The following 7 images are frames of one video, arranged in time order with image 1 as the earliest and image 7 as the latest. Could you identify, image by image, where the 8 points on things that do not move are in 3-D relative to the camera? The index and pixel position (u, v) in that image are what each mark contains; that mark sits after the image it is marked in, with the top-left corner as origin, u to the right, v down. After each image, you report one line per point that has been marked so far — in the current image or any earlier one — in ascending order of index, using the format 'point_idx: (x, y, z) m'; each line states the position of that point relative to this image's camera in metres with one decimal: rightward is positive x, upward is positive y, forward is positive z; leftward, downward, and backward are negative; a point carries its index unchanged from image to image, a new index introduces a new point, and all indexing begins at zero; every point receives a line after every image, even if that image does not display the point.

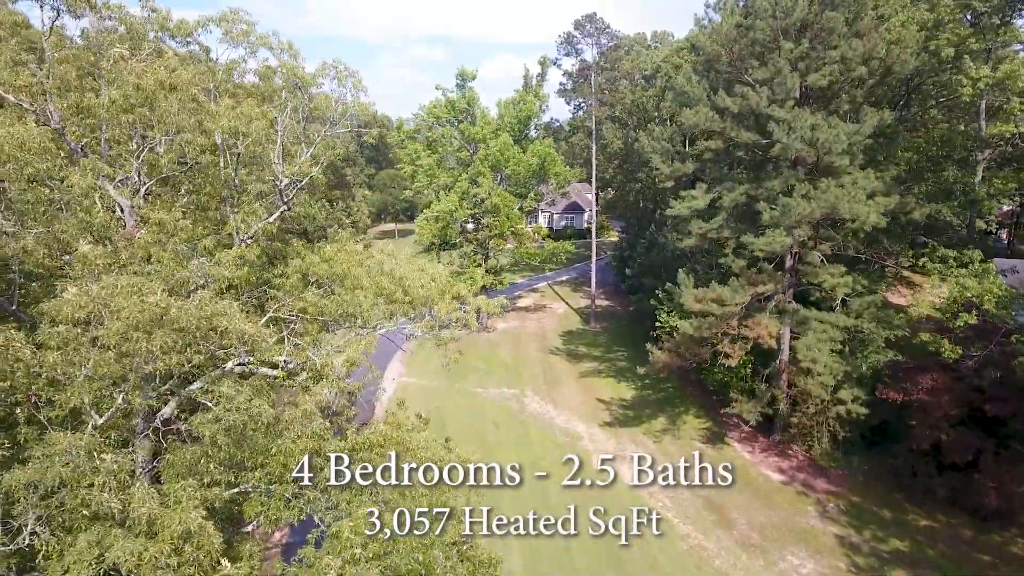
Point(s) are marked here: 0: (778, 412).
0: (+7.8, -3.6, +18.6) m
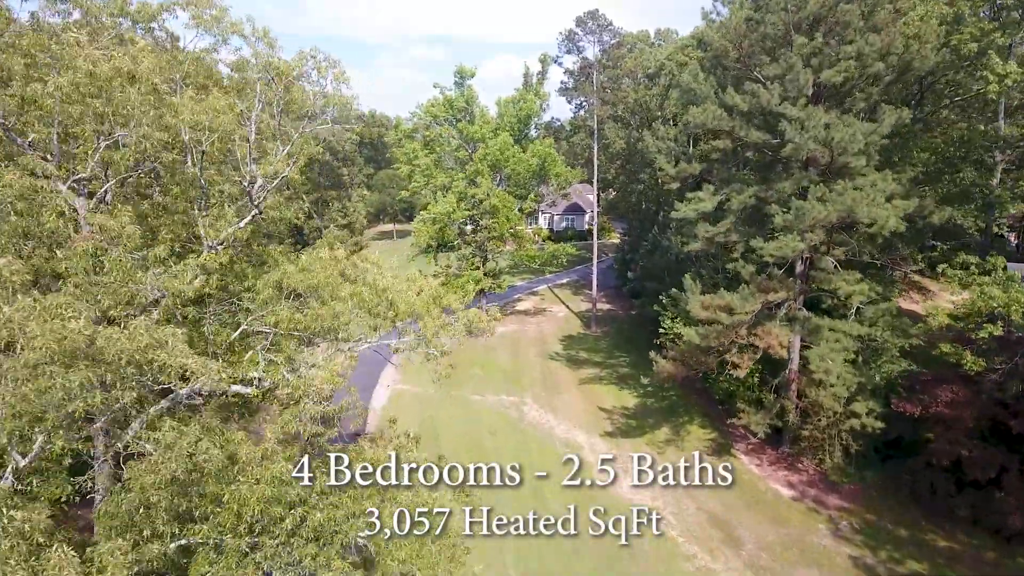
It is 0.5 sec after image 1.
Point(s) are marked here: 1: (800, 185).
0: (+7.7, -3.8, +17.8) m
1: (+7.0, +2.5, +15.5) m
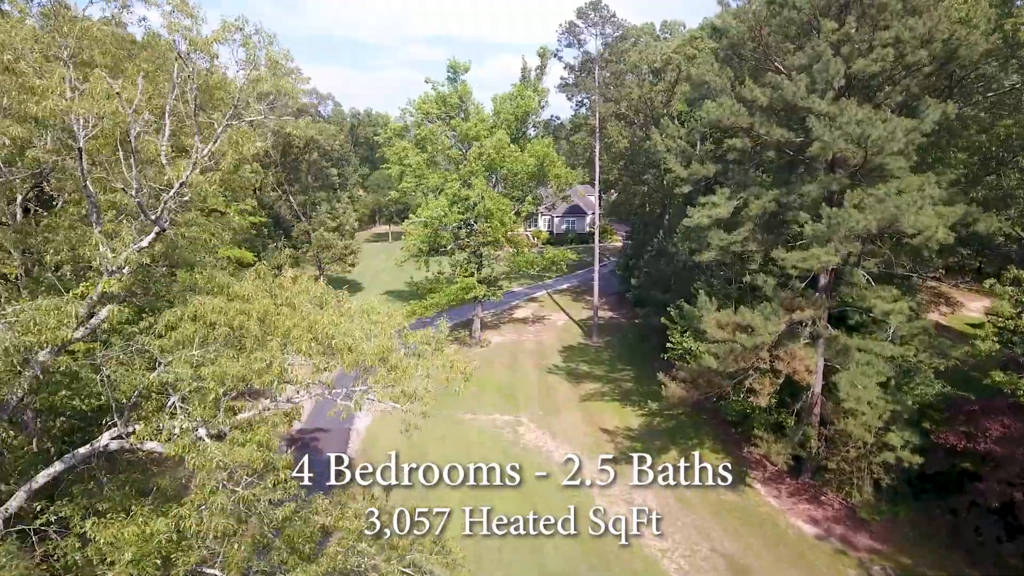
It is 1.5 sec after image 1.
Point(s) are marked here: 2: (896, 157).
0: (+7.5, -4.2, +16.1) m
1: (+6.8, +2.1, +13.8) m
2: (+7.8, +2.7, +12.9) m
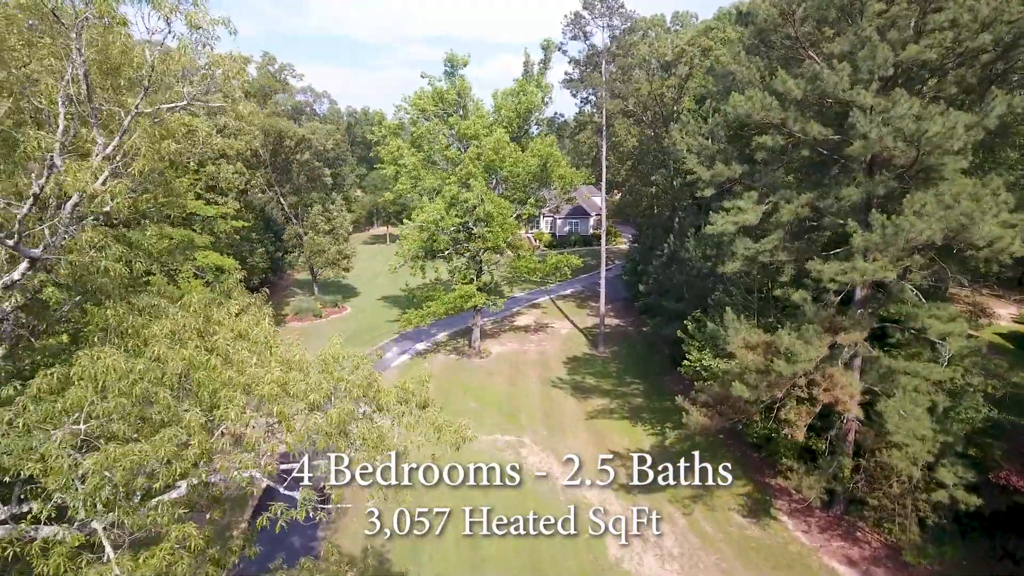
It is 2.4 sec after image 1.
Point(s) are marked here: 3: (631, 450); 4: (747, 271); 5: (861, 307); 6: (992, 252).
0: (+7.6, -4.5, +14.5) m
1: (+6.9, +1.8, +12.2) m
2: (+7.8, +2.3, +11.3) m
3: (+3.7, -4.9, +19.5) m
4: (+5.4, +0.4, +14.7) m
5: (+7.5, -0.4, +13.5) m
6: (+7.8, +0.6, +10.4) m
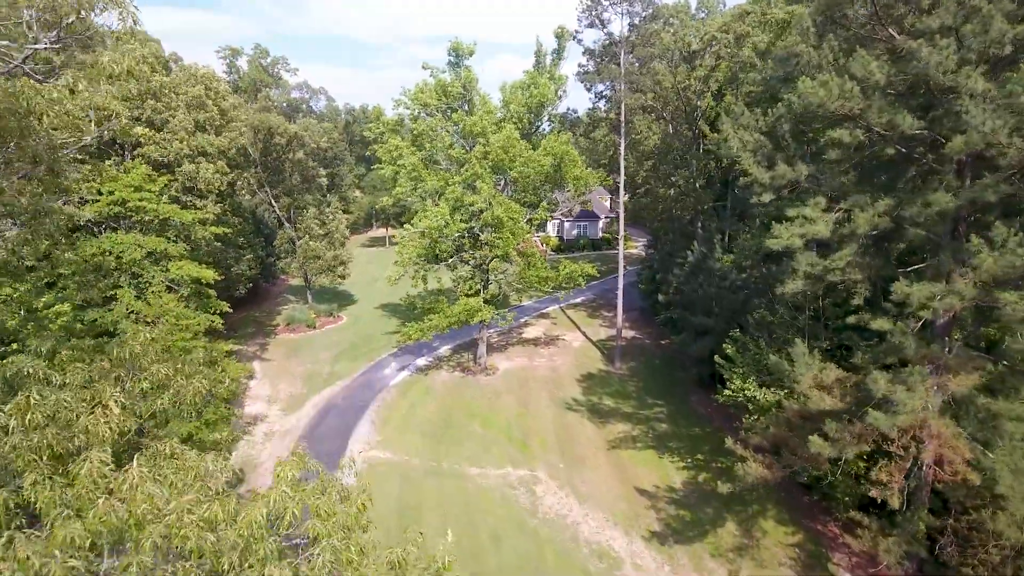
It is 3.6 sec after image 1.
0: (+7.9, -4.9, +12.2) m
1: (+7.3, +1.4, +9.9) m
2: (+8.2, +1.9, +9.0) m
3: (+4.0, -5.4, +17.2) m
4: (+5.8, 0.0, +12.5) m
5: (+7.9, -0.9, +11.3) m
6: (+8.1, +0.1, +8.1) m
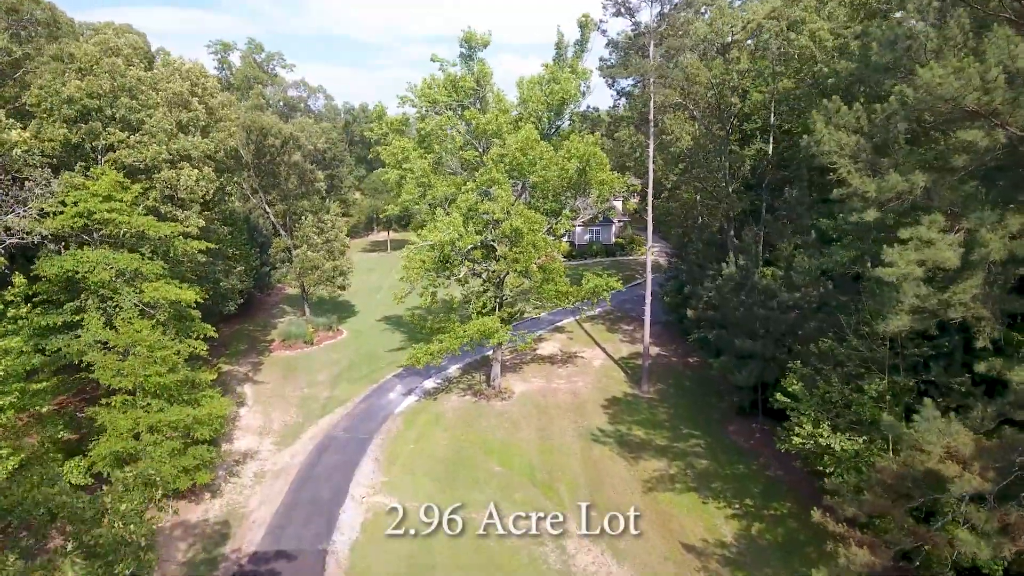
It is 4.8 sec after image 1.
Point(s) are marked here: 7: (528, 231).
0: (+8.6, -5.5, +9.9) m
1: (+7.9, +0.8, +7.6) m
2: (+8.8, +1.3, +6.7) m
3: (+4.6, -5.9, +14.9) m
4: (+6.4, -0.6, +10.2) m
5: (+8.5, -1.4, +9.0) m
6: (+8.8, -0.5, +5.8) m
7: (+0.5, +1.8, +19.6) m
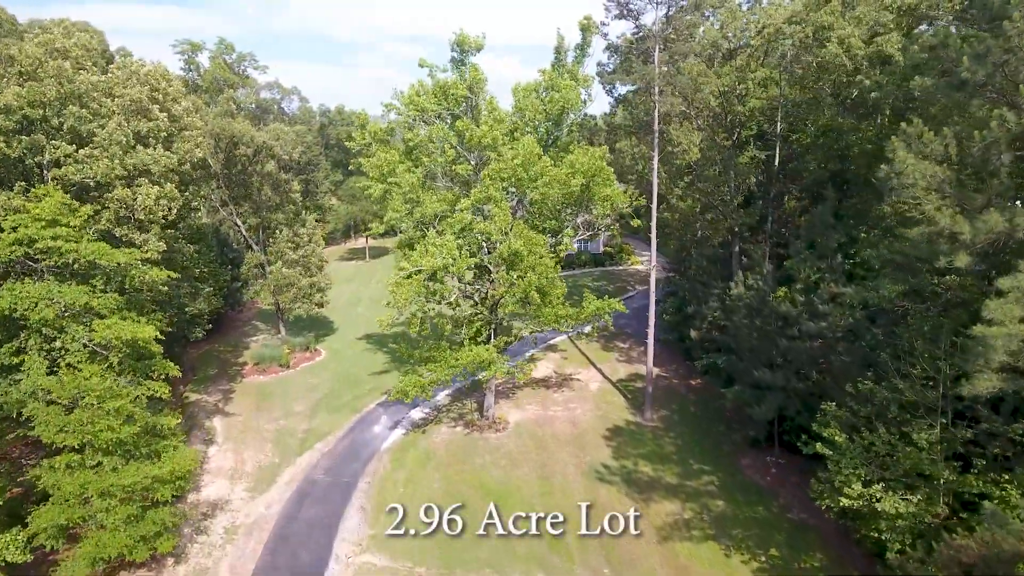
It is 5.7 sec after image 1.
0: (+8.9, -6.2, +8.6) m
1: (+8.2, +0.1, +6.3) m
2: (+9.2, +0.6, +5.4) m
3: (+4.8, -6.7, +13.5) m
4: (+6.7, -1.3, +8.8) m
5: (+8.8, -2.1, +7.6) m
6: (+9.2, -1.2, +4.5) m
7: (+0.4, +1.0, +18.0) m
